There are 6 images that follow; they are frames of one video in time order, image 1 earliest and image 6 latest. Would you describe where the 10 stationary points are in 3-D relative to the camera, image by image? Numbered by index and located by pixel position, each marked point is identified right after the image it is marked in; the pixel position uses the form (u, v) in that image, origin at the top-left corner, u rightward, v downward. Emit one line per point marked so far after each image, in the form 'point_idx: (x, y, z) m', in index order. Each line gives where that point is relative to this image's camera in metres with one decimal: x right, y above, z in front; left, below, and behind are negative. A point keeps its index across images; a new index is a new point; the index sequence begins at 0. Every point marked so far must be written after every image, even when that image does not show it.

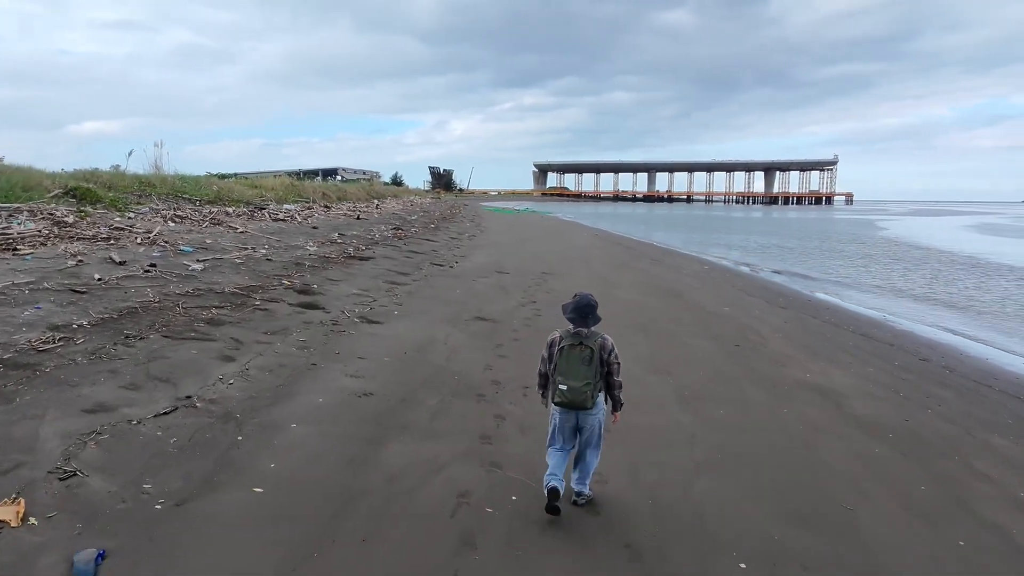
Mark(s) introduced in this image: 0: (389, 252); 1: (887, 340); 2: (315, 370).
0: (-2.2, +0.6, +11.7) m
1: (+4.9, -0.7, +8.6) m
2: (-1.4, -0.6, +4.5) m
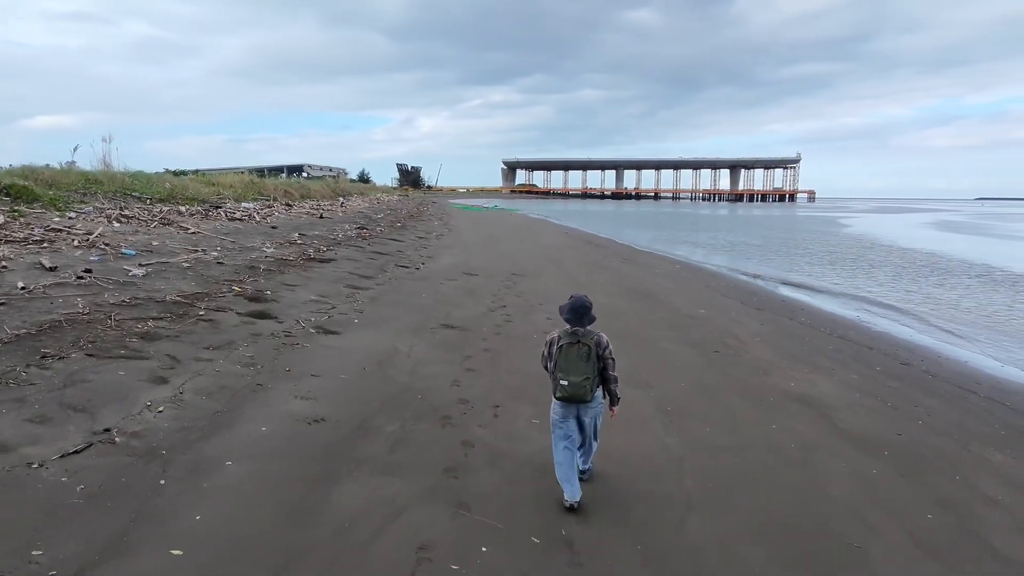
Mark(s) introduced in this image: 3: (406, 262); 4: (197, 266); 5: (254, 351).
0: (-2.8, +0.6, +11.2) m
1: (+4.5, -0.7, +8.4) m
2: (-1.6, -0.6, +4.0) m
3: (-1.8, +0.4, +11.1) m
4: (-3.7, +0.3, +7.8) m
5: (-1.9, -0.5, +4.9) m
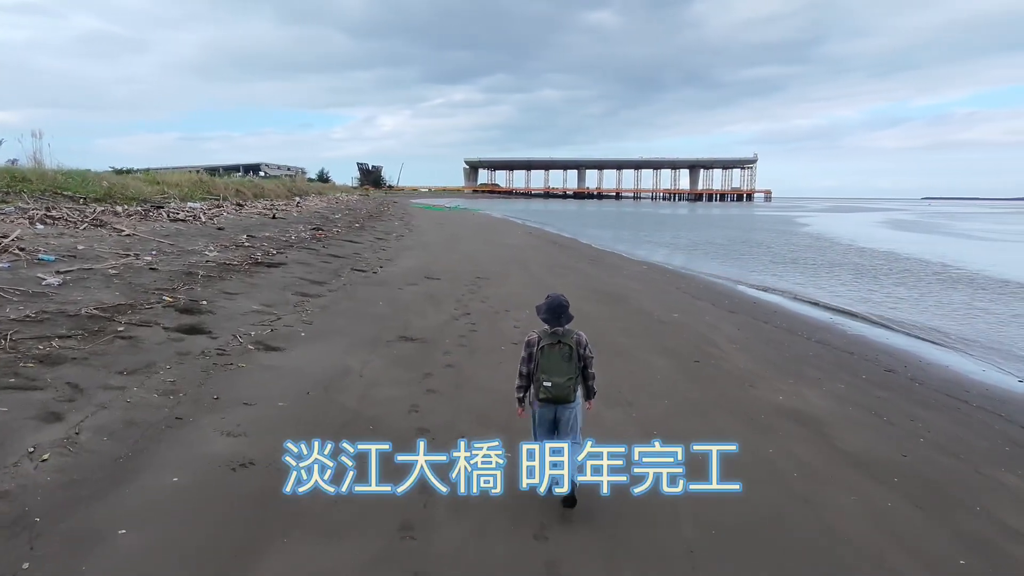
0: (-3.3, +0.5, +10.5) m
1: (+4.1, -0.7, +8.0) m
2: (-1.7, -0.7, +3.4) m
3: (-2.4, +0.4, +10.4) m
4: (-4.1, +0.2, +7.0) m
5: (-2.1, -0.6, +4.2) m
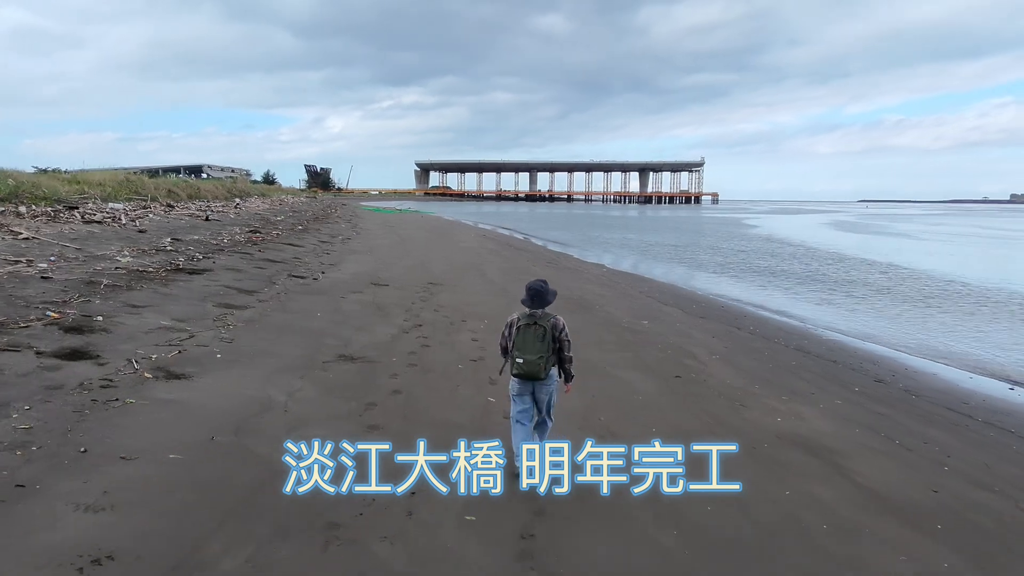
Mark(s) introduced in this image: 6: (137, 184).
0: (-4.0, +0.4, +9.4) m
1: (+3.6, -0.8, +7.5) m
2: (-1.9, -0.8, +2.4) m
3: (-3.1, +0.2, +9.4) m
4: (-4.5, 0.0, +5.8) m
5: (-2.3, -0.6, +3.2) m
6: (-11.3, +3.1, +19.6) m
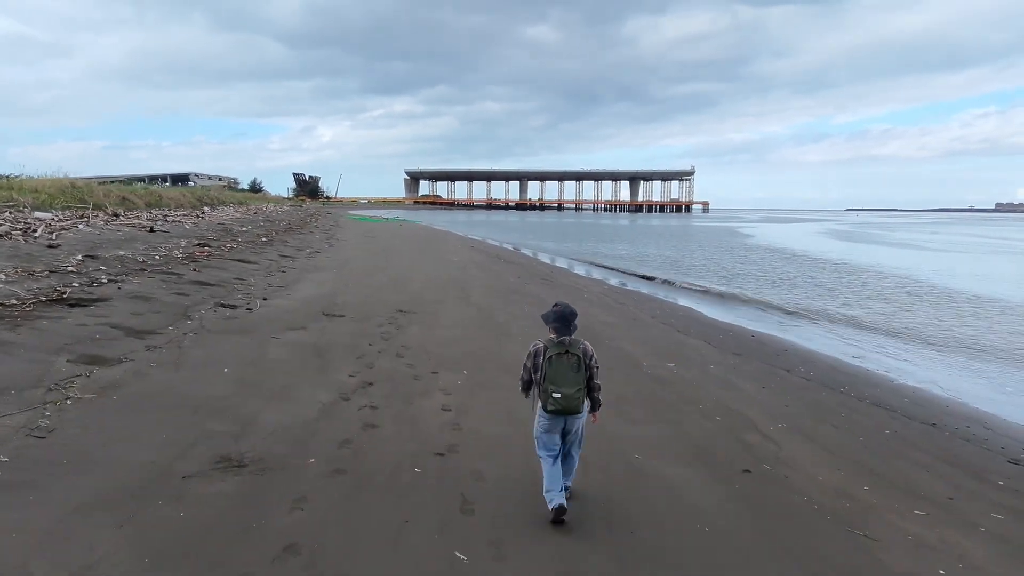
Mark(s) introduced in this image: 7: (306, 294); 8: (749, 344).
0: (-4.1, 0.0, +7.4) m
1: (+3.5, -1.1, +5.7) m
2: (-1.9, -1.1, +0.5) m
3: (-3.2, -0.1, +7.5) m
4: (-4.6, -0.3, +3.9) m
5: (-2.4, -0.9, +1.3) m
6: (-11.6, +2.6, +17.6) m
7: (-2.7, -0.1, +8.6) m
8: (+3.0, -0.7, +8.3) m
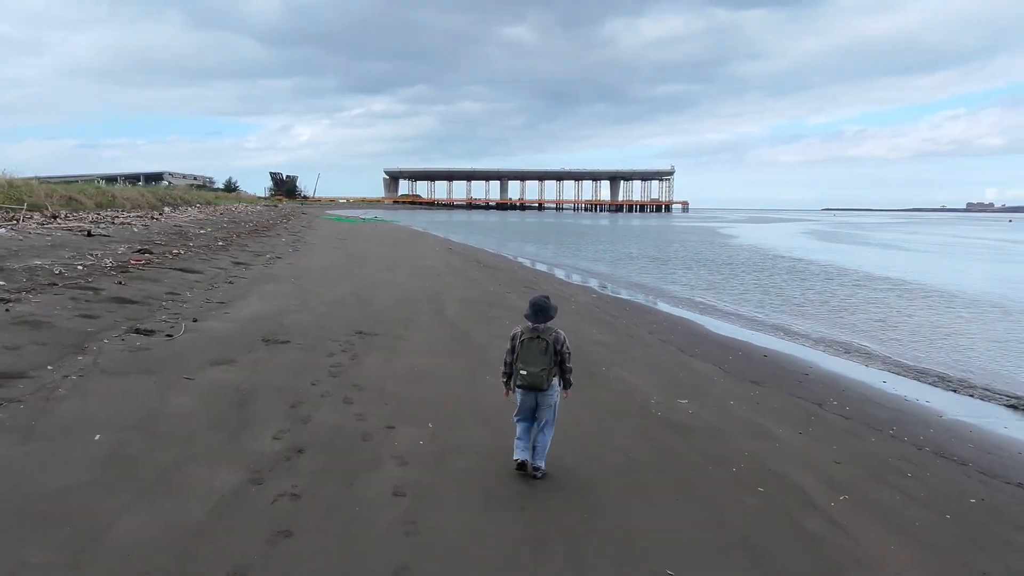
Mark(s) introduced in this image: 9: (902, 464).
0: (-4.3, -0.2, +6.1) m
1: (+3.4, -1.3, +4.6) m
2: (-1.9, -1.3, -0.7) m
3: (-3.4, -0.3, +6.2) m
4: (-4.7, -0.5, +2.5) m
5: (-2.4, -1.1, 0.0) m
6: (-12.1, +2.4, +16.1) m
7: (-2.9, -0.3, +7.3) m
8: (+2.8, -0.9, +7.2) m
9: (+2.6, -1.2, +4.4) m
